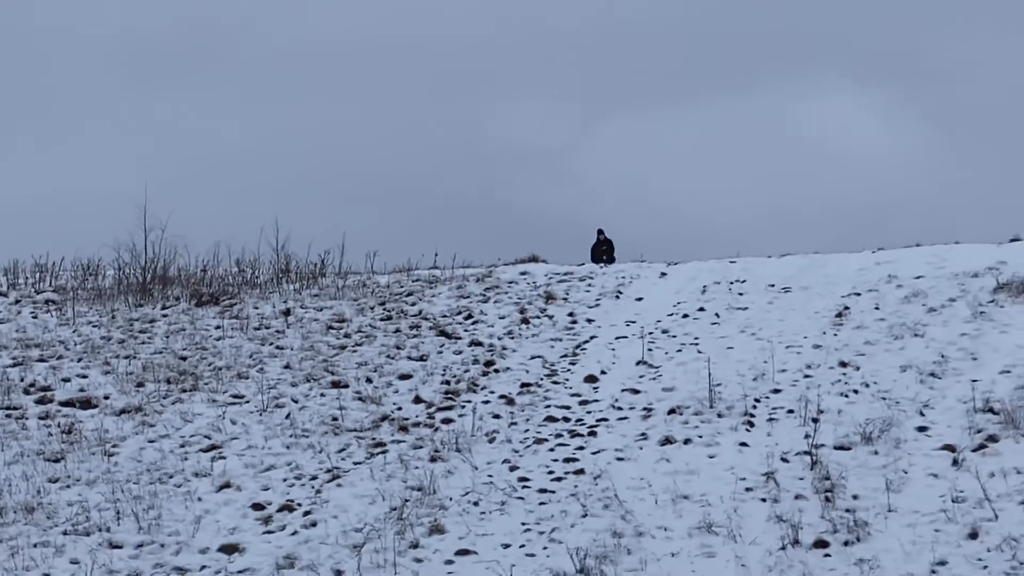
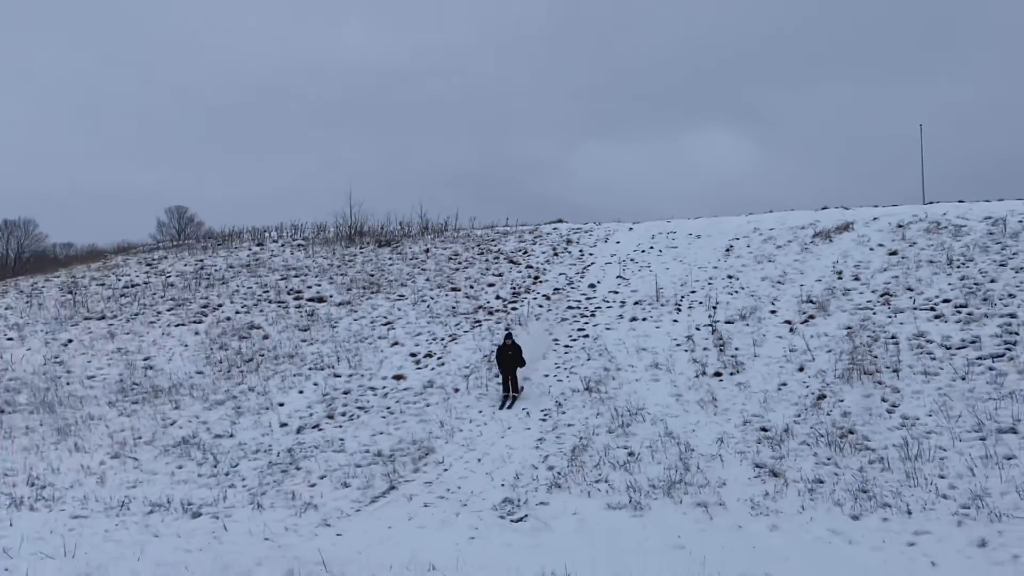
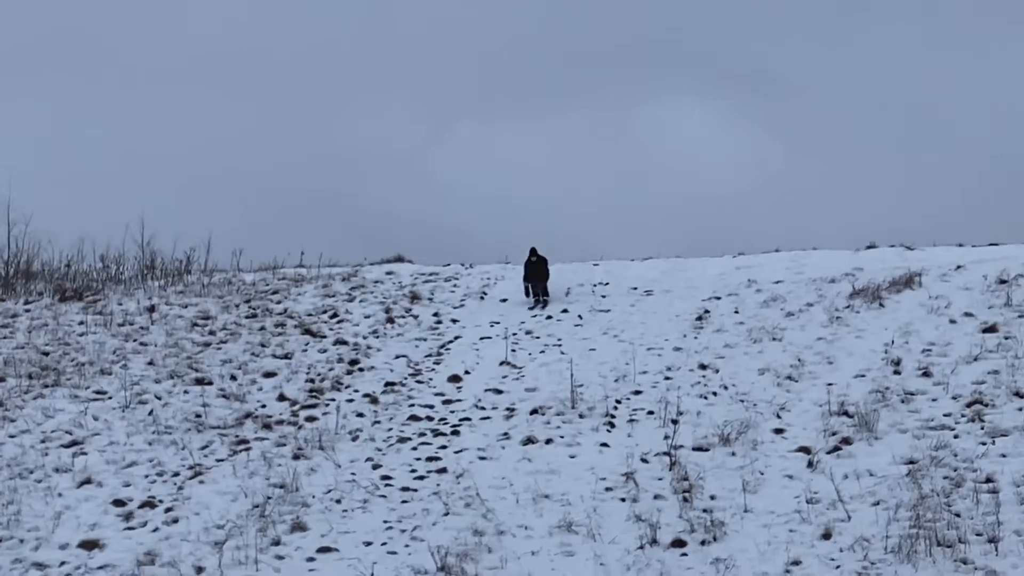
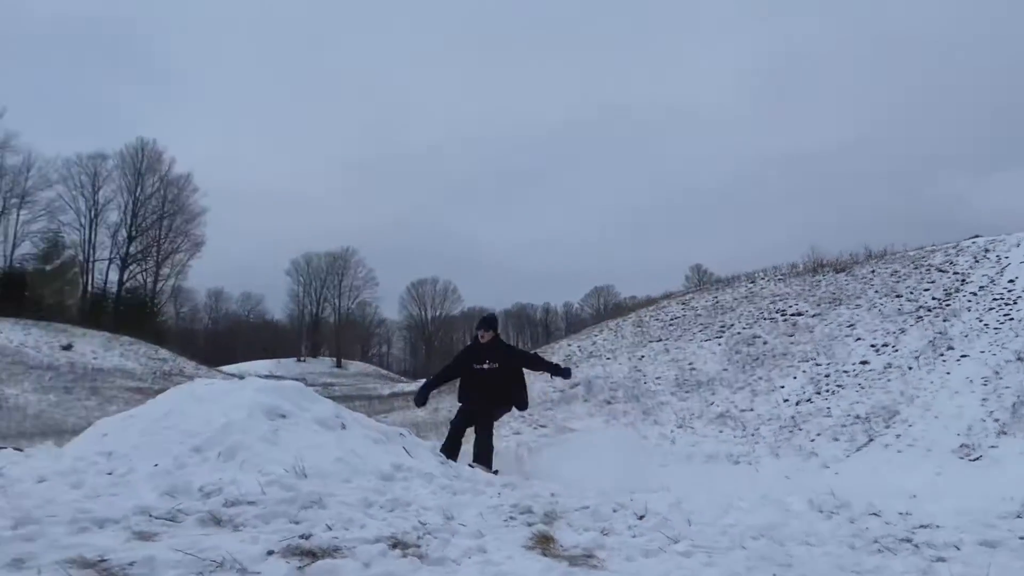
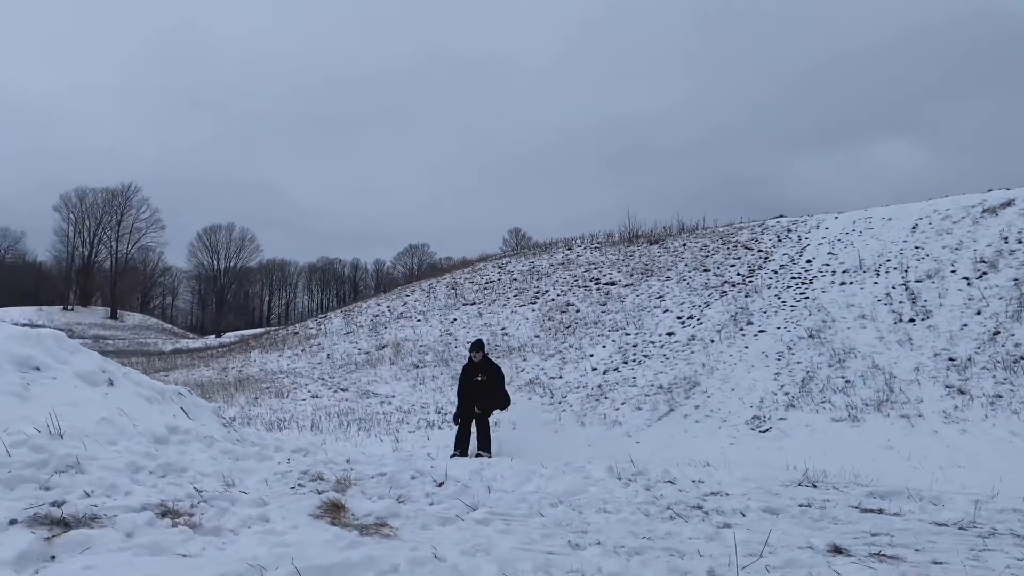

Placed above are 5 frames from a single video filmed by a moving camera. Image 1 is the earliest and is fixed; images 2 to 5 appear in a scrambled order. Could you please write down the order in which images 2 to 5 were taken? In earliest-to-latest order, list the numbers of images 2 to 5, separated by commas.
3, 2, 5, 4
